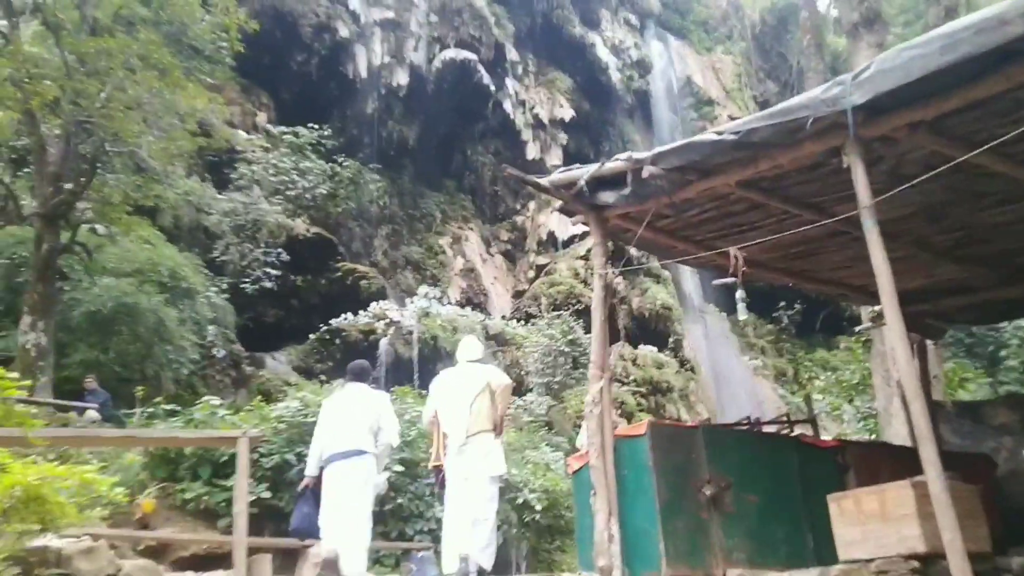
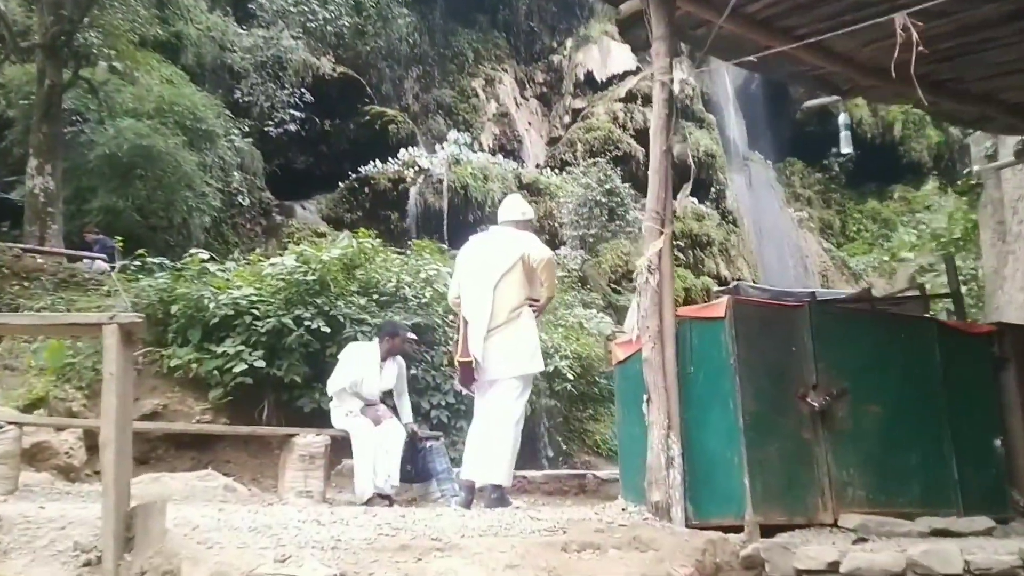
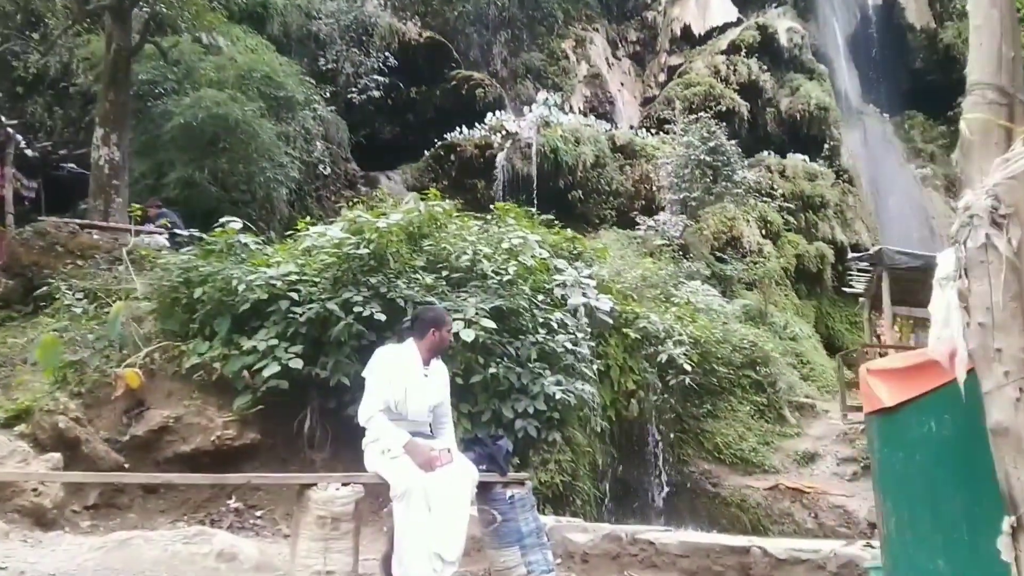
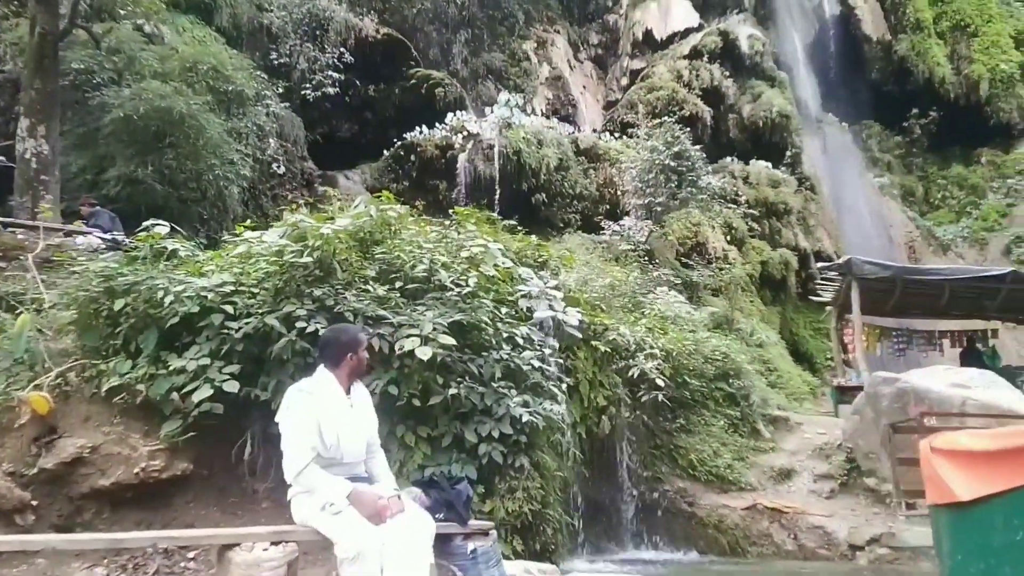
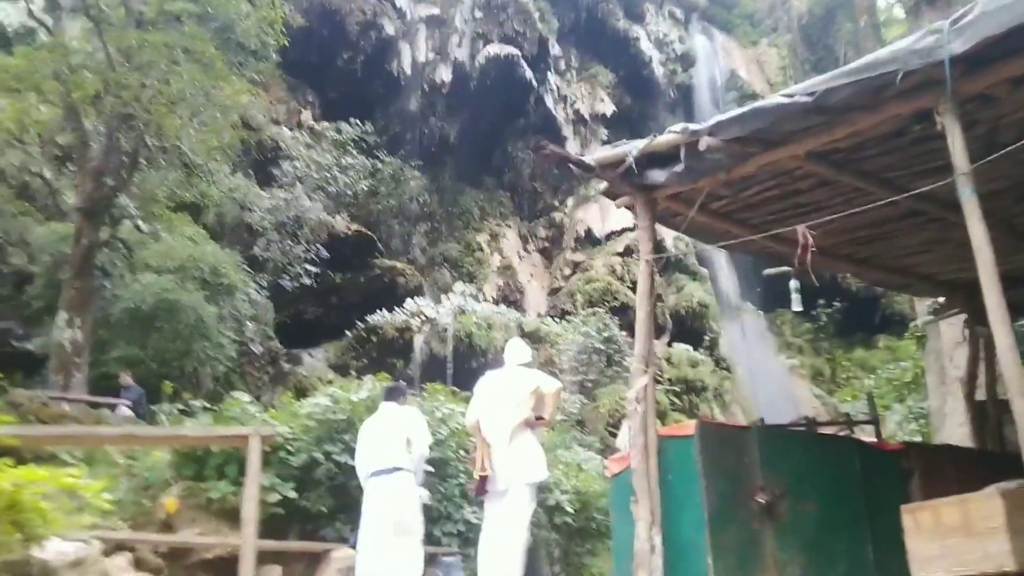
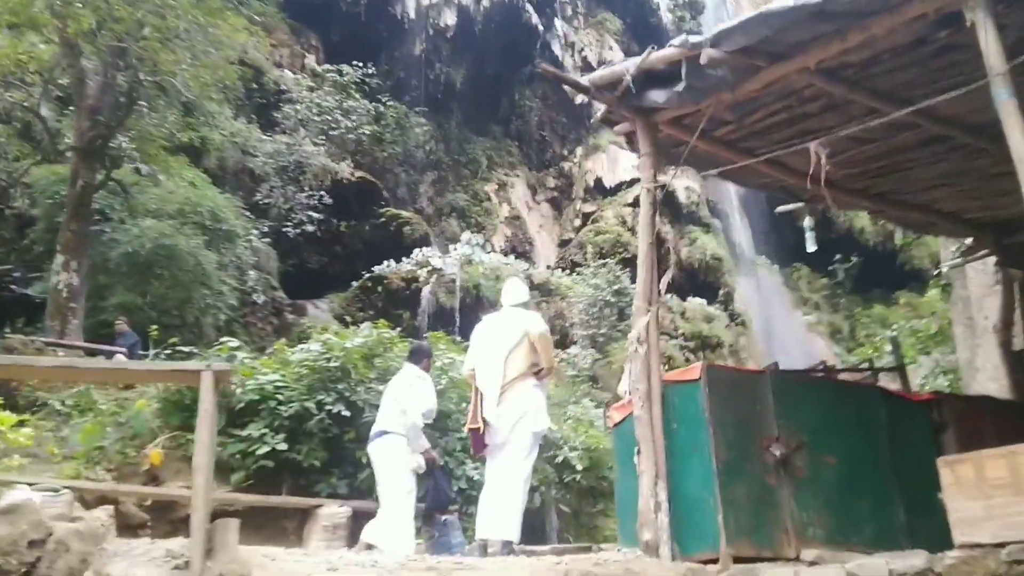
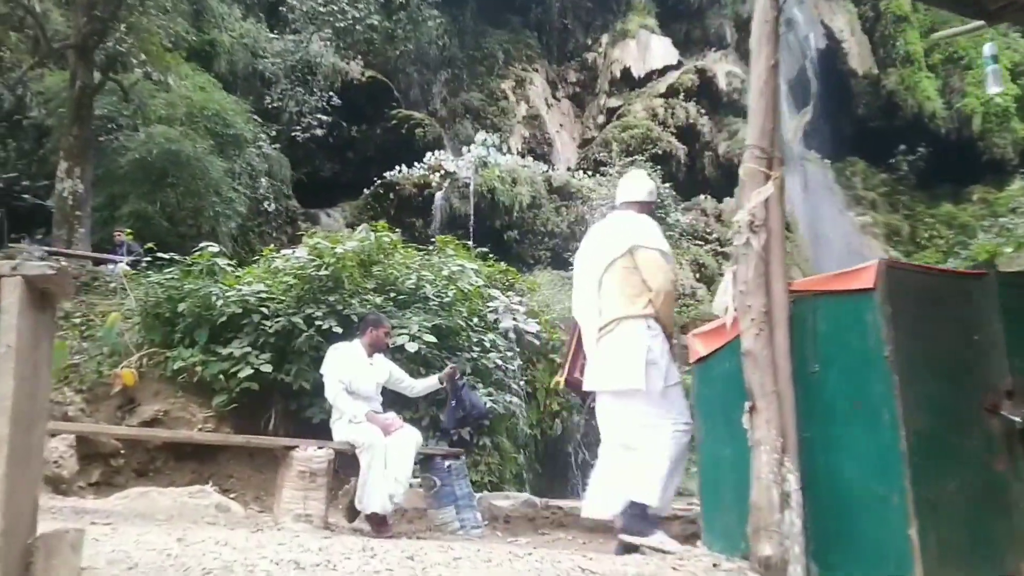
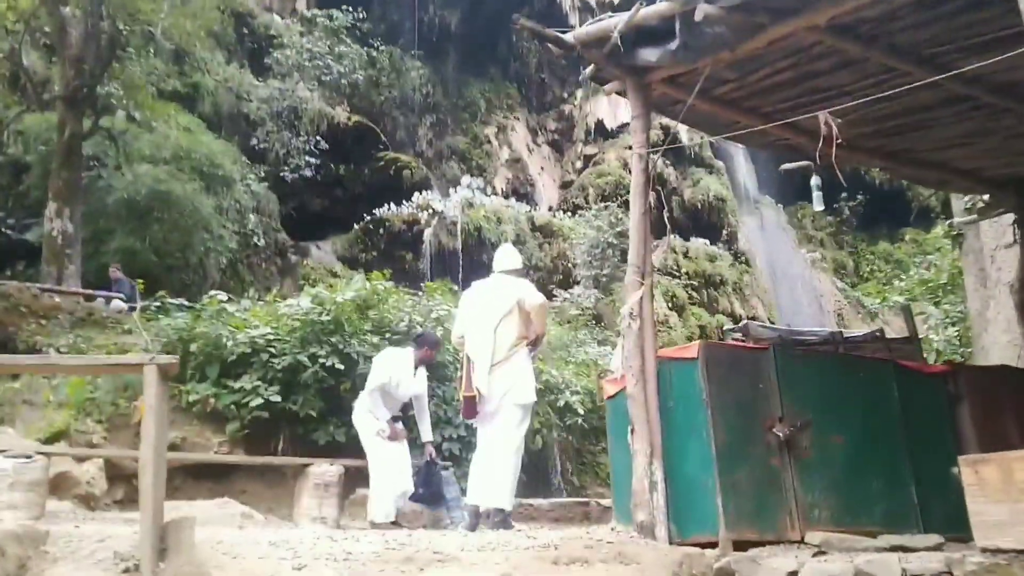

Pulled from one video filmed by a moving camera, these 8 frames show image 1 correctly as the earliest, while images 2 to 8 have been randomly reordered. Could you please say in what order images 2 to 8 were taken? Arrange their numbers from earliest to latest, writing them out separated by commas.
5, 6, 8, 2, 7, 3, 4
